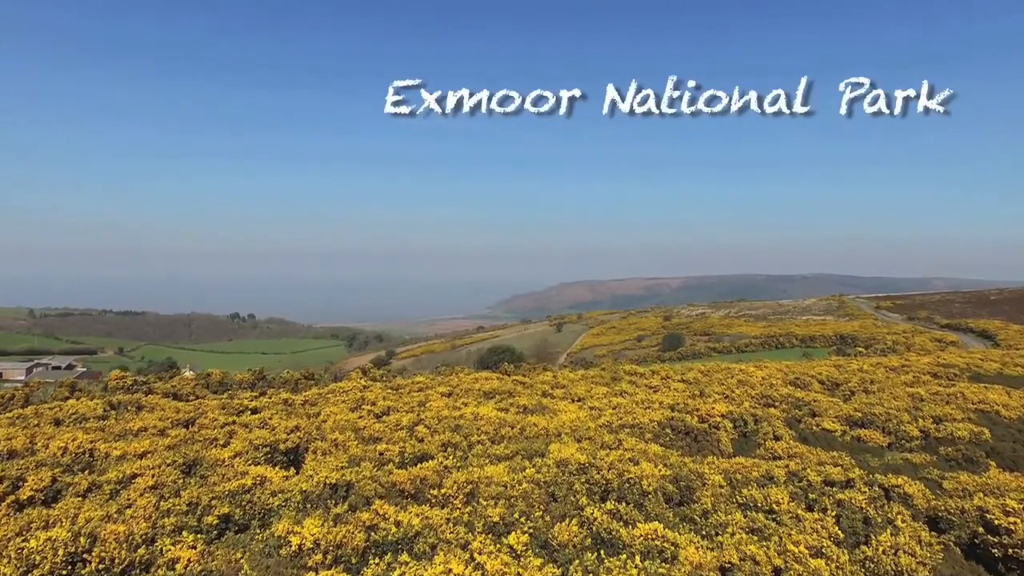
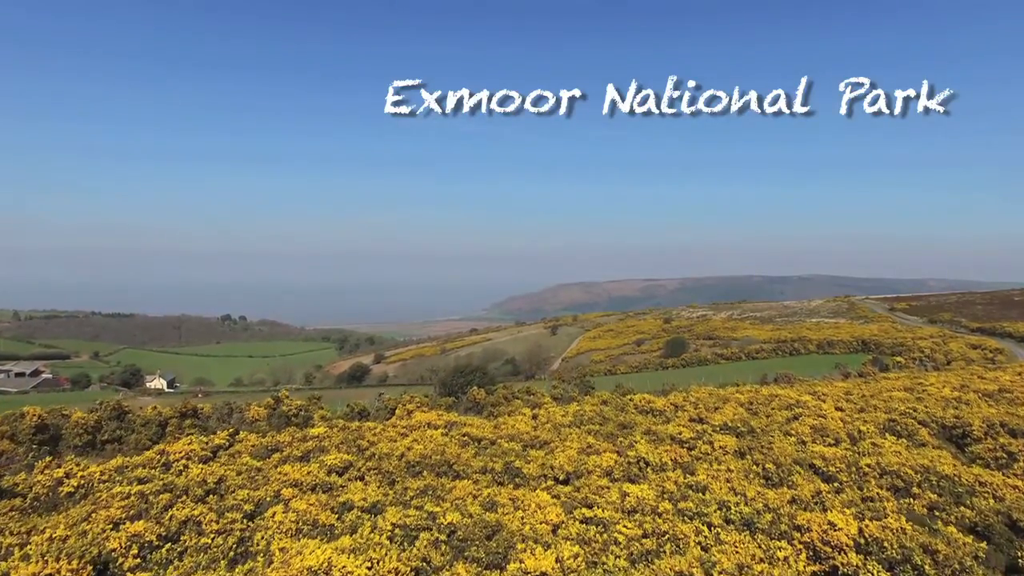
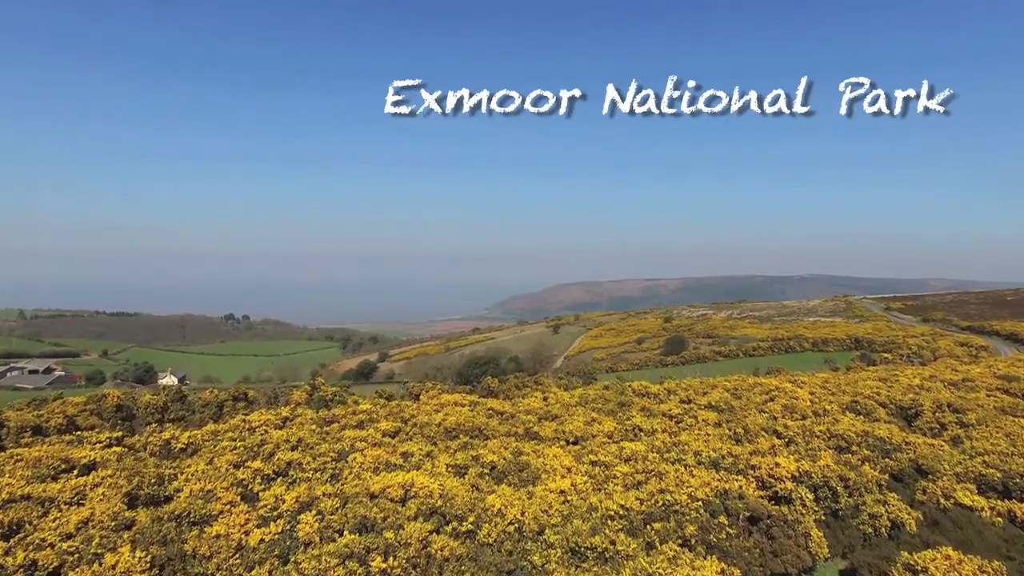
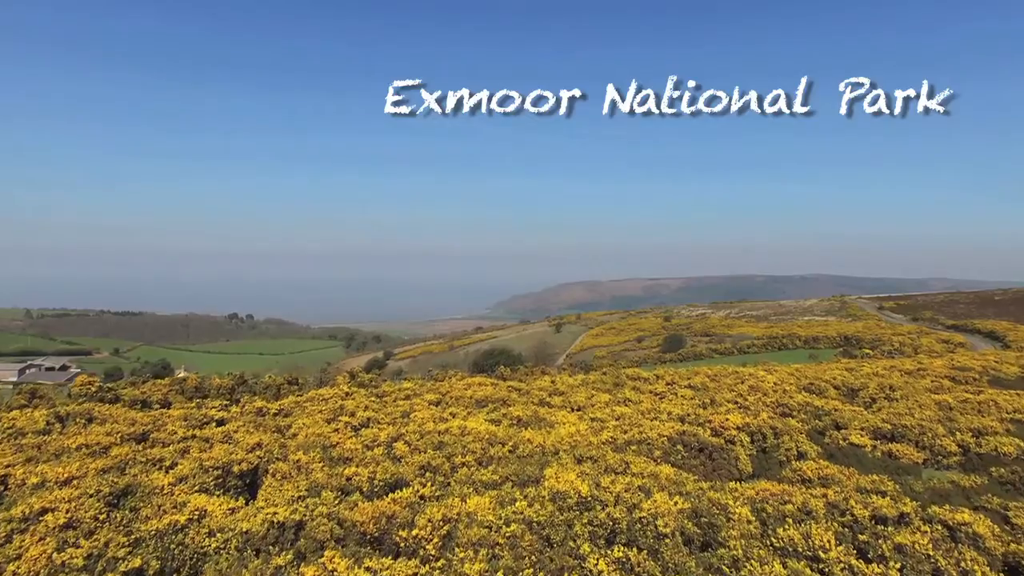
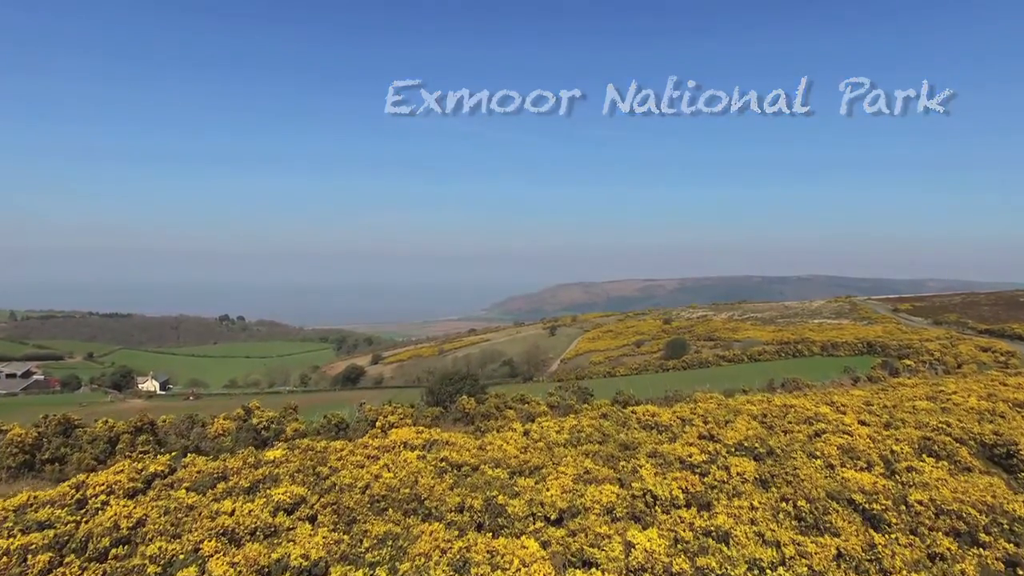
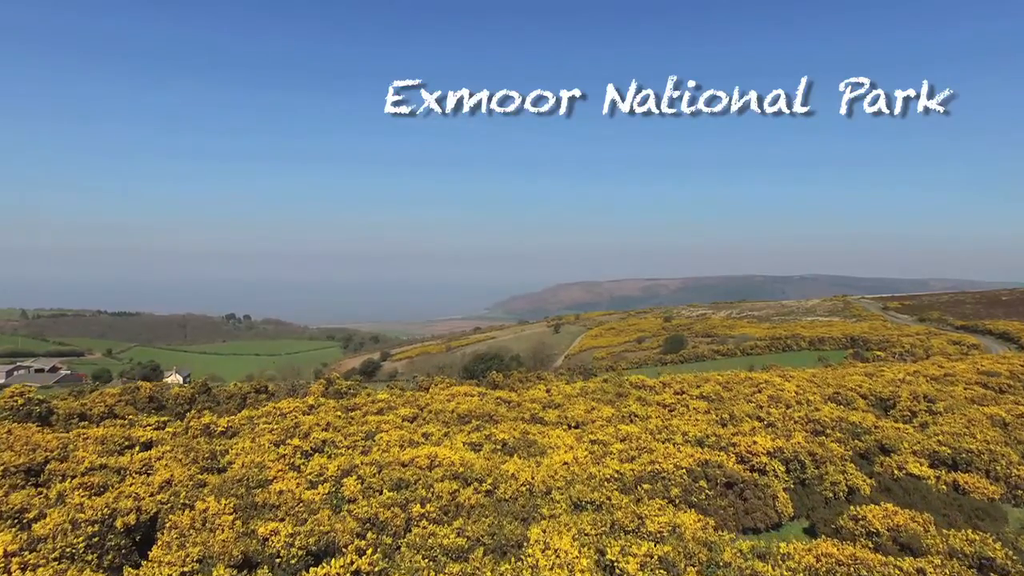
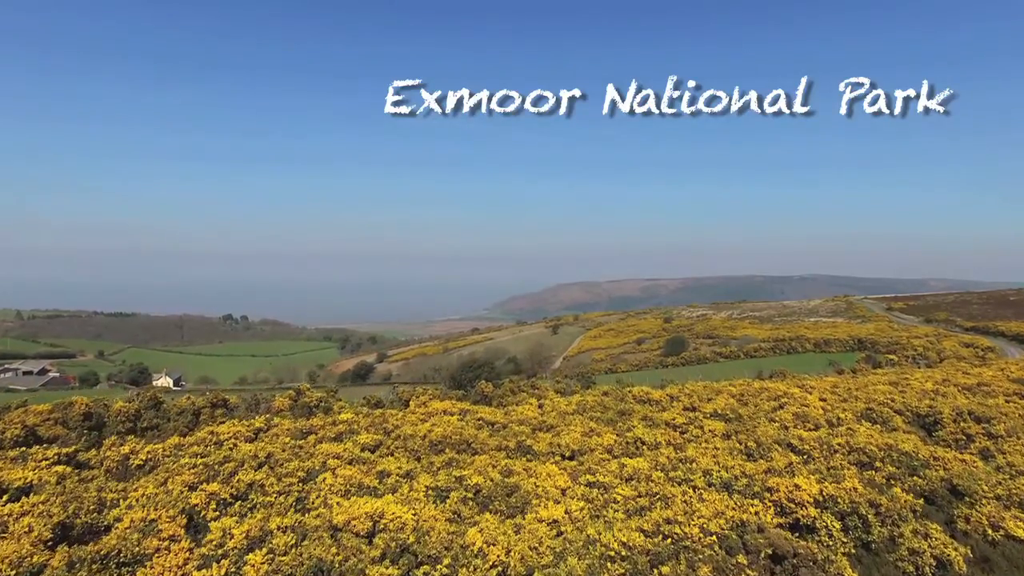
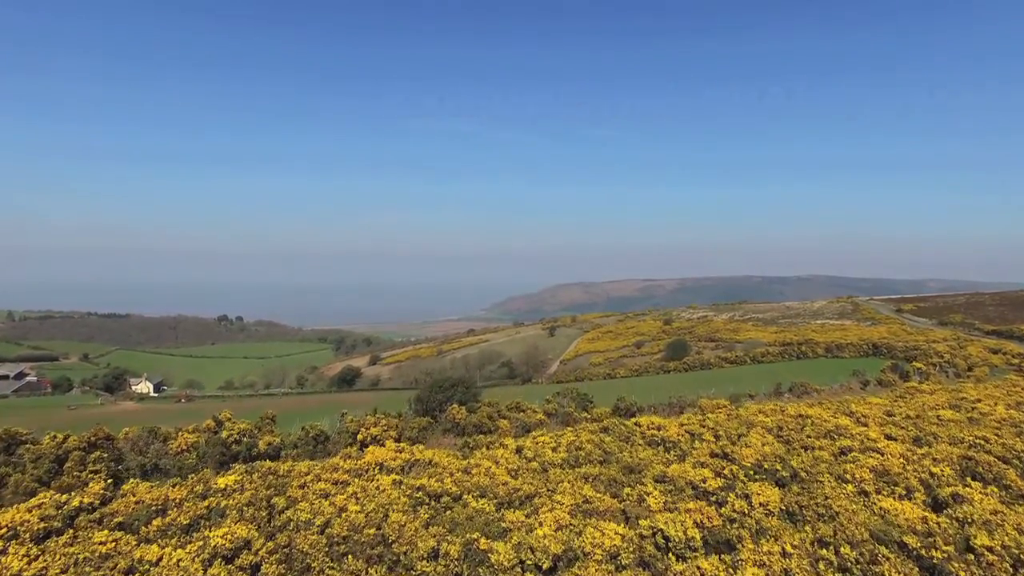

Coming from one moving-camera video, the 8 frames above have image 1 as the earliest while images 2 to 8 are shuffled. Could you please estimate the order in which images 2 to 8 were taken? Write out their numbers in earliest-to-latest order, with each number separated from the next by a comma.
4, 6, 3, 7, 2, 5, 8
